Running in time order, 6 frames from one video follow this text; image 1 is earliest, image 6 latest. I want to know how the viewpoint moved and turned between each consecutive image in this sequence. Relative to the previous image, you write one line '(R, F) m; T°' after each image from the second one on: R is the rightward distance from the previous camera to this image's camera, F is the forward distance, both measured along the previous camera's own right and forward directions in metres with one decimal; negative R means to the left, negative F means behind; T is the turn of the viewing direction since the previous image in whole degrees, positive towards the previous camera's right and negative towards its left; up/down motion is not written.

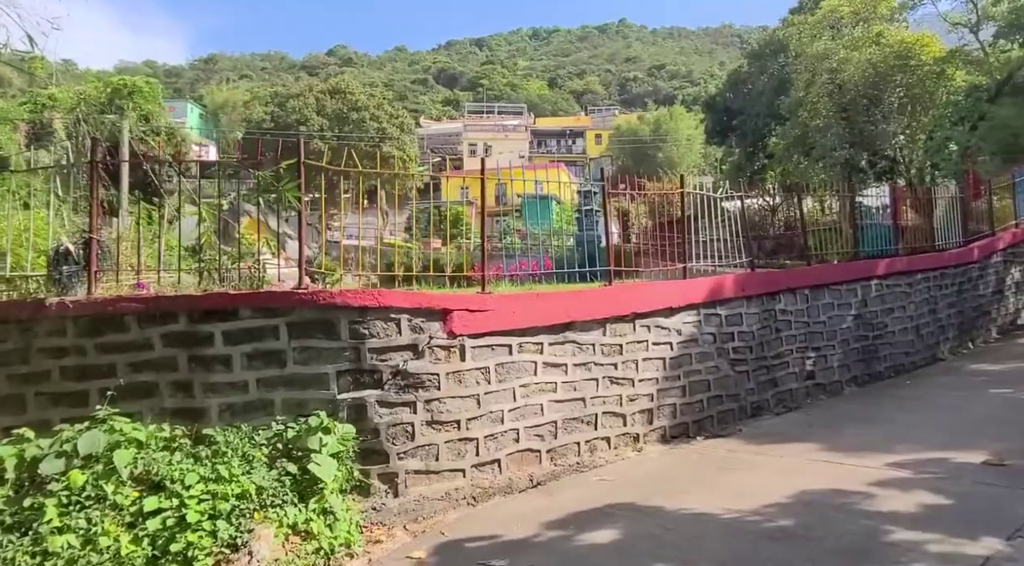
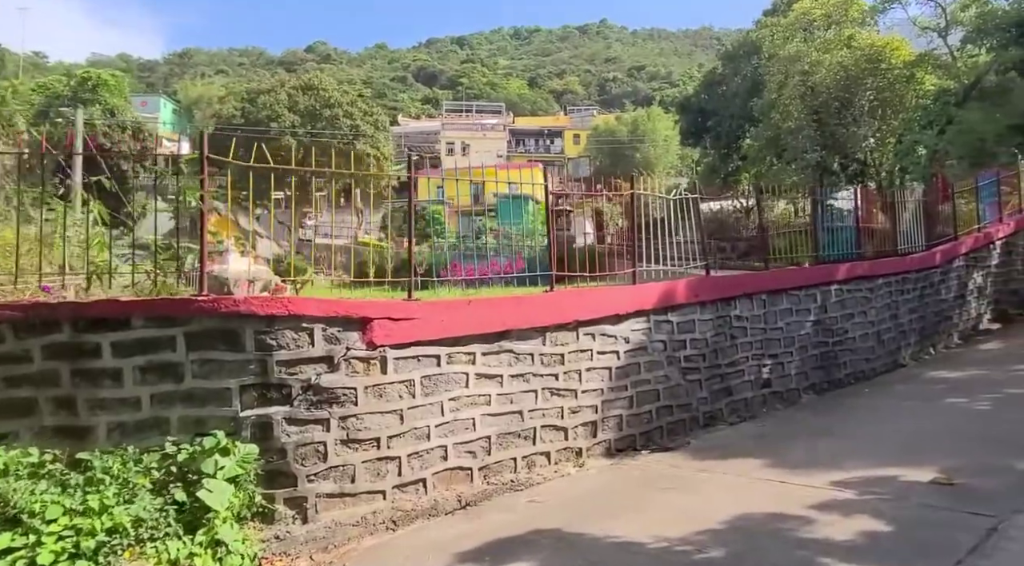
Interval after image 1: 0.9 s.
(+0.3, +0.3) m; +1°
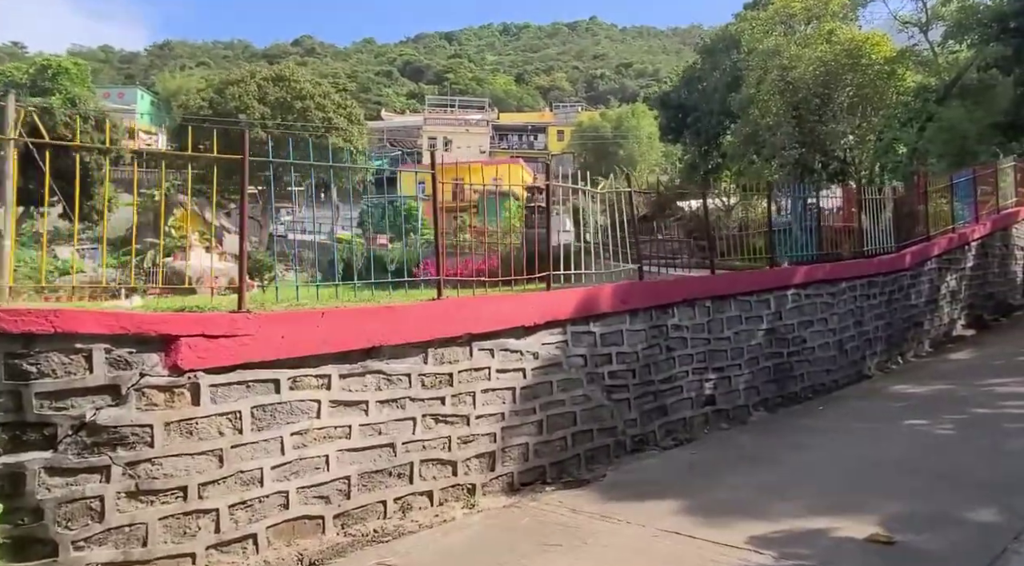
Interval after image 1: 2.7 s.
(+0.6, +0.8) m; +1°
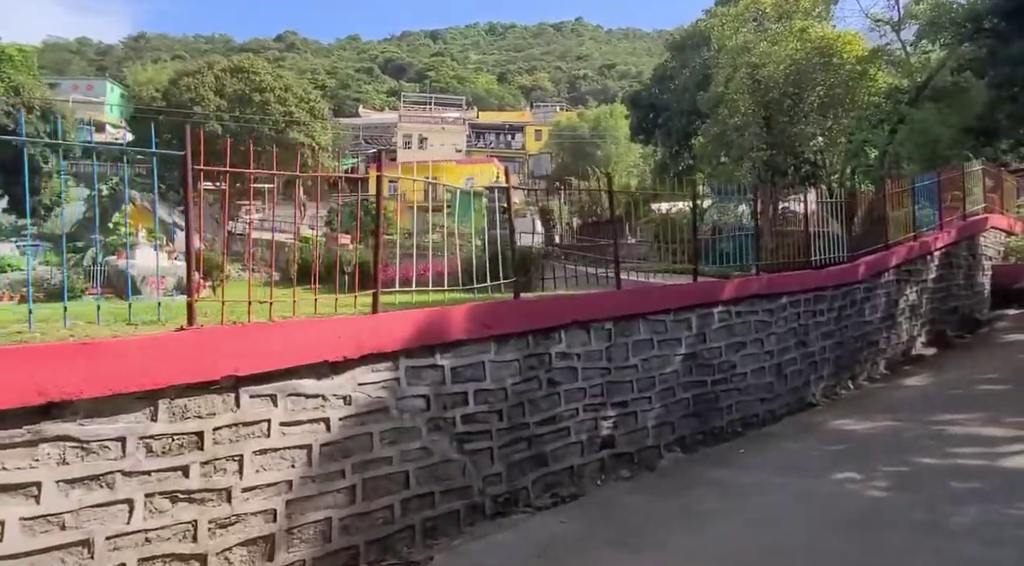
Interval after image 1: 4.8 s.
(+0.8, +1.2) m; +1°
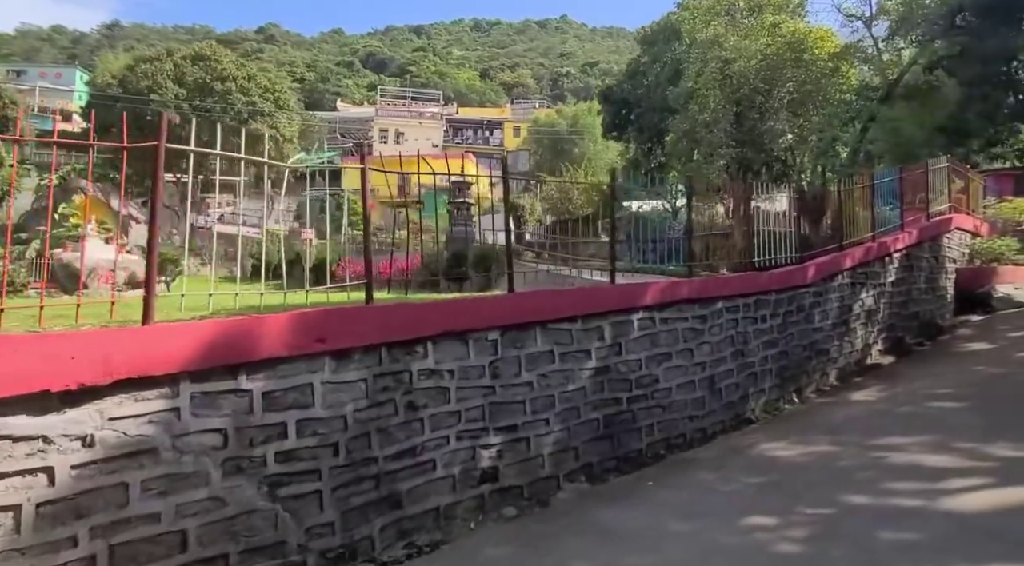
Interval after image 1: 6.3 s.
(+0.6, +0.9) m; +1°
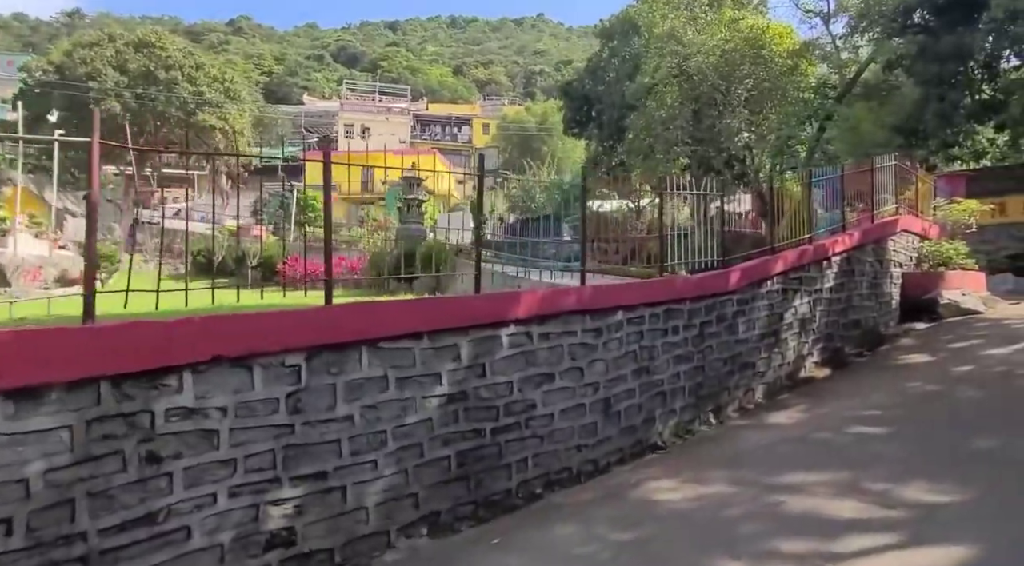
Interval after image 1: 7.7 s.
(+0.8, +1.0) m; +2°
